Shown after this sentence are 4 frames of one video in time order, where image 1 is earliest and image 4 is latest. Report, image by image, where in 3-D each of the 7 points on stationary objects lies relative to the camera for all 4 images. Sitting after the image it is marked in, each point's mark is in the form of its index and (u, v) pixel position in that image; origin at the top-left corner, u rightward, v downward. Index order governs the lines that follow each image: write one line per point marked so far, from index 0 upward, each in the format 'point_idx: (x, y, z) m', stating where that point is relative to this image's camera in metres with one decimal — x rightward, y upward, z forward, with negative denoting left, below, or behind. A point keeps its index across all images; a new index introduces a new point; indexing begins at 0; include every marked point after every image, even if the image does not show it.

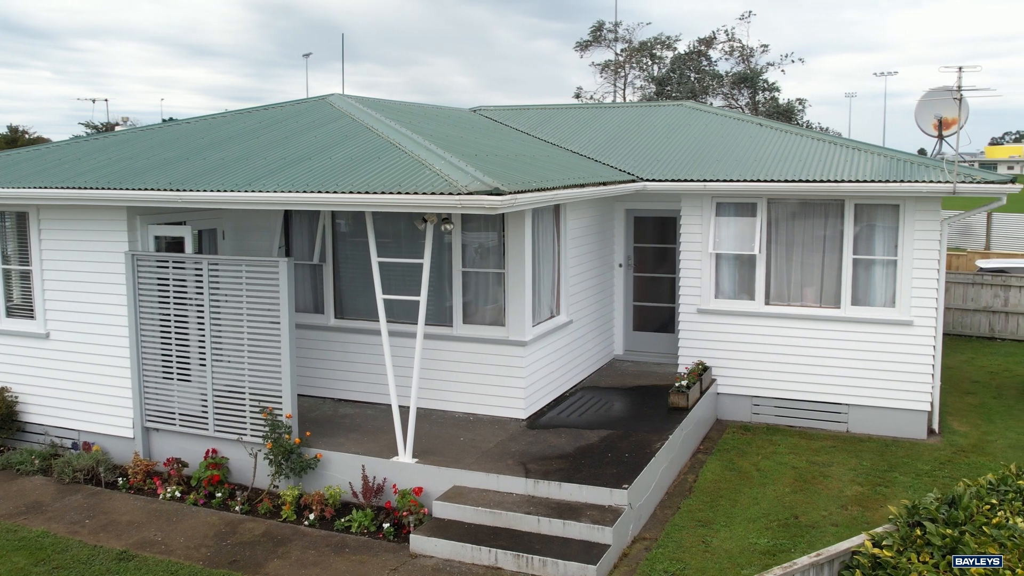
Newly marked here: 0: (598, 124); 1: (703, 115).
0: (+1.5, +2.9, +14.3) m
1: (+3.2, +3.0, +13.9) m
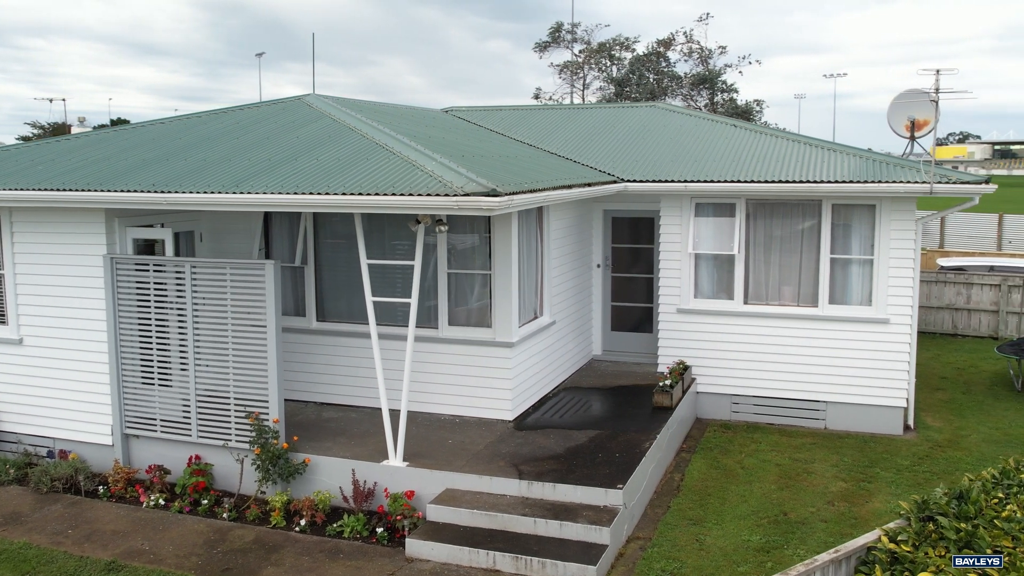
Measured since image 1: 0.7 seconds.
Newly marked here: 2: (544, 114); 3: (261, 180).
0: (+1.0, +2.9, +14.4) m
1: (+2.8, +3.0, +14.0) m
2: (+0.6, +3.2, +15.2) m
3: (-2.2, +0.9, +7.1) m
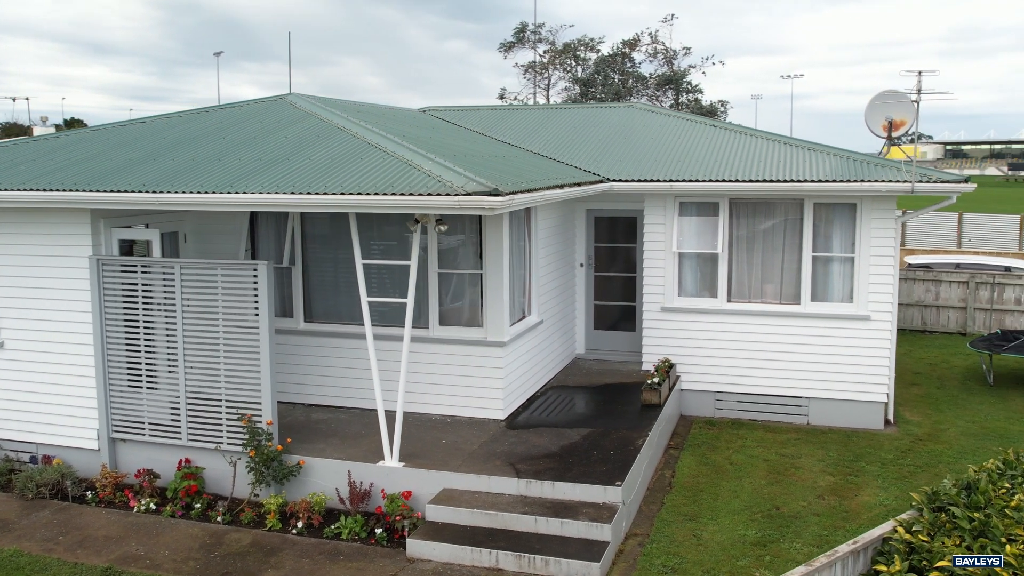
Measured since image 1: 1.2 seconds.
0: (+0.7, +2.9, +14.4) m
1: (+2.5, +3.0, +14.1) m
2: (+0.2, +3.2, +15.2) m
3: (-2.2, +0.9, +7.0) m
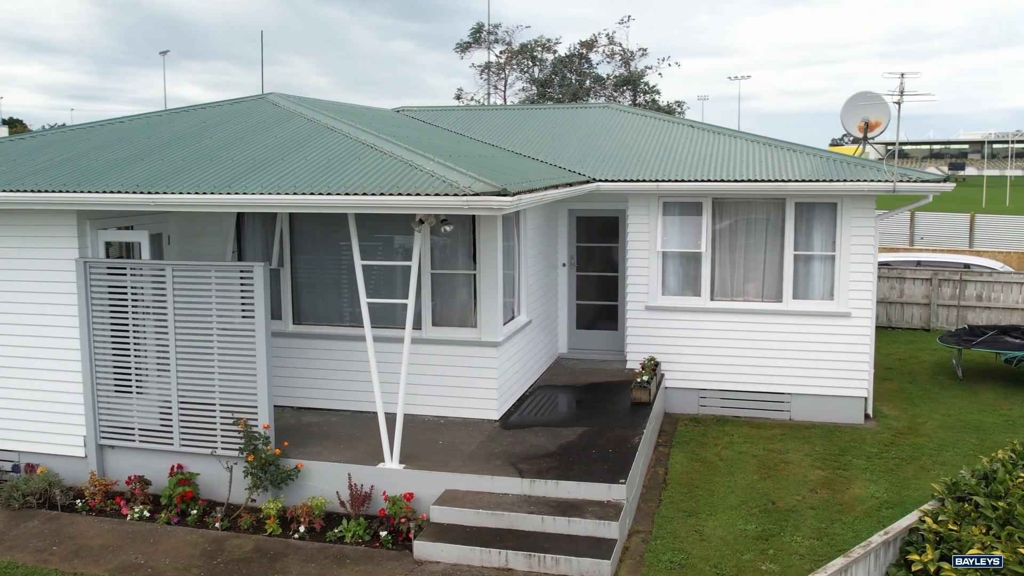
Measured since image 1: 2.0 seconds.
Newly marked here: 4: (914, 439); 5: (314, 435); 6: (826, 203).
0: (+0.3, +2.9, +14.4) m
1: (+2.1, +3.0, +14.3) m
2: (-0.2, +3.2, +15.3) m
3: (-2.2, +0.9, +6.9) m
4: (+4.8, -1.8, +9.7) m
5: (-2.0, -1.5, +8.1) m
6: (+4.0, +1.1, +10.5) m
